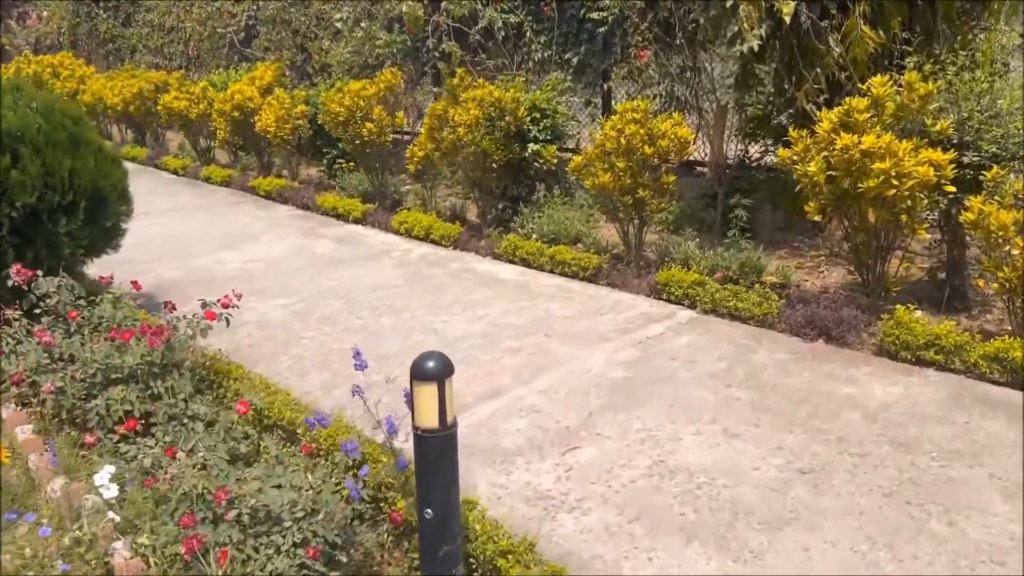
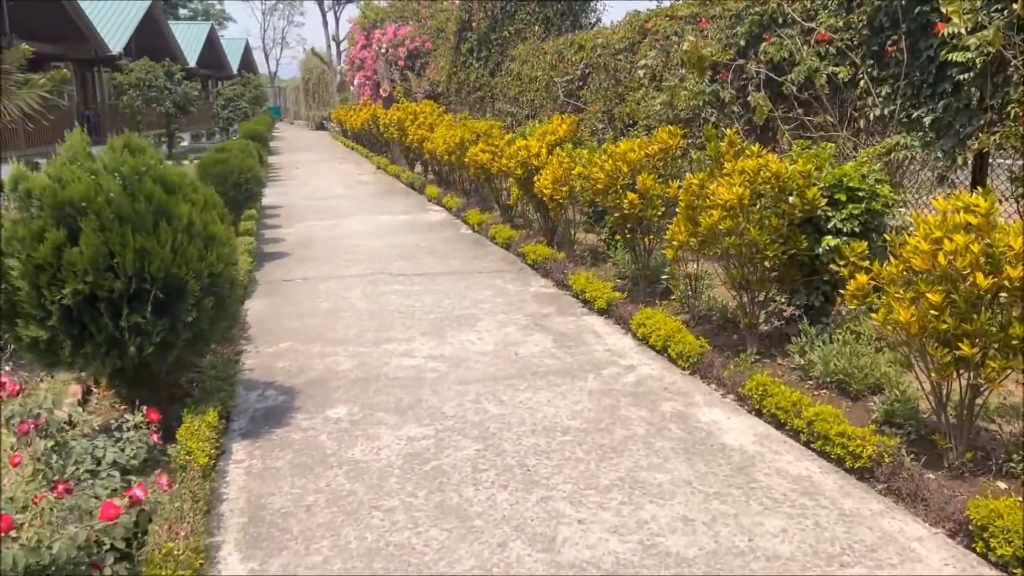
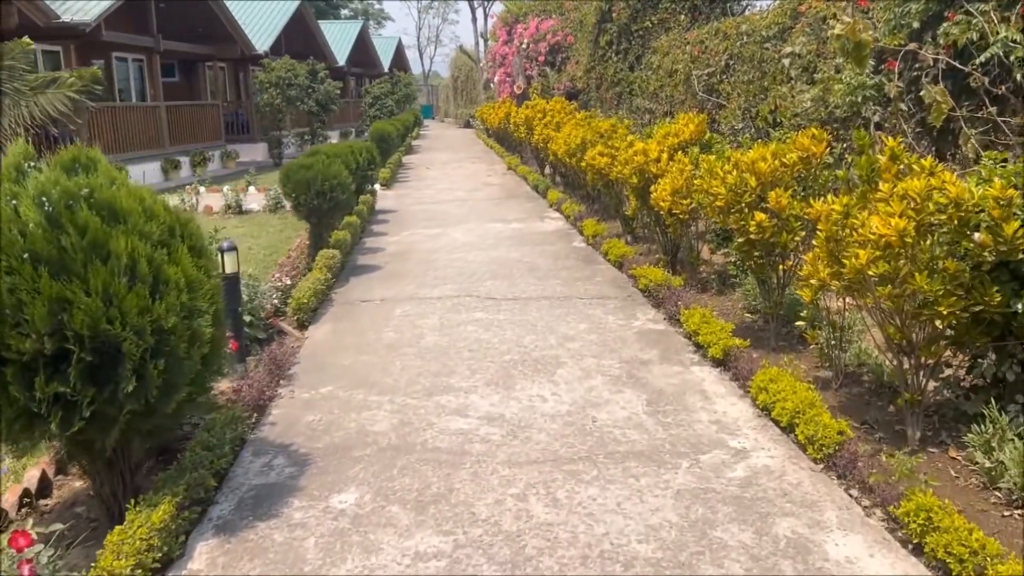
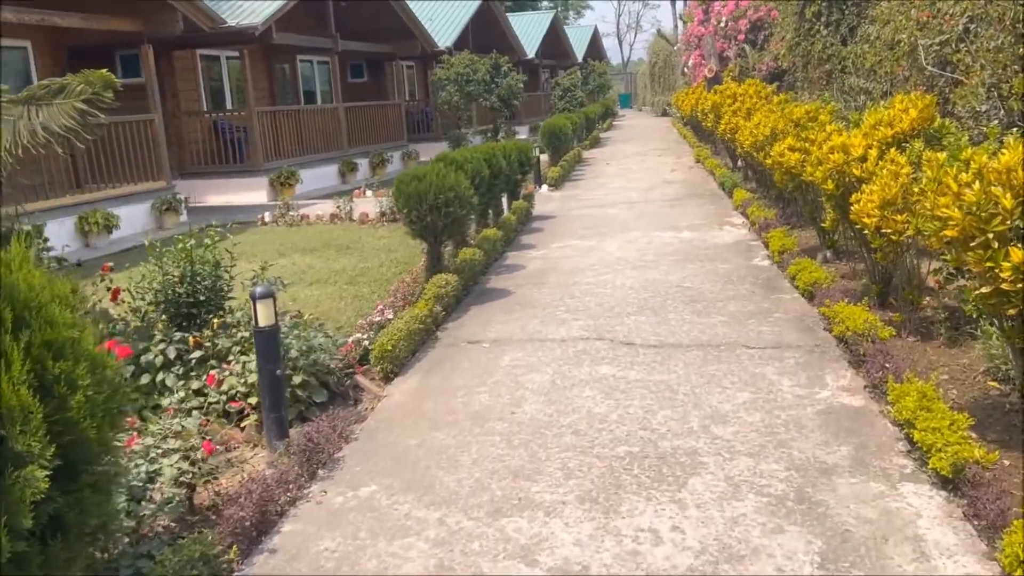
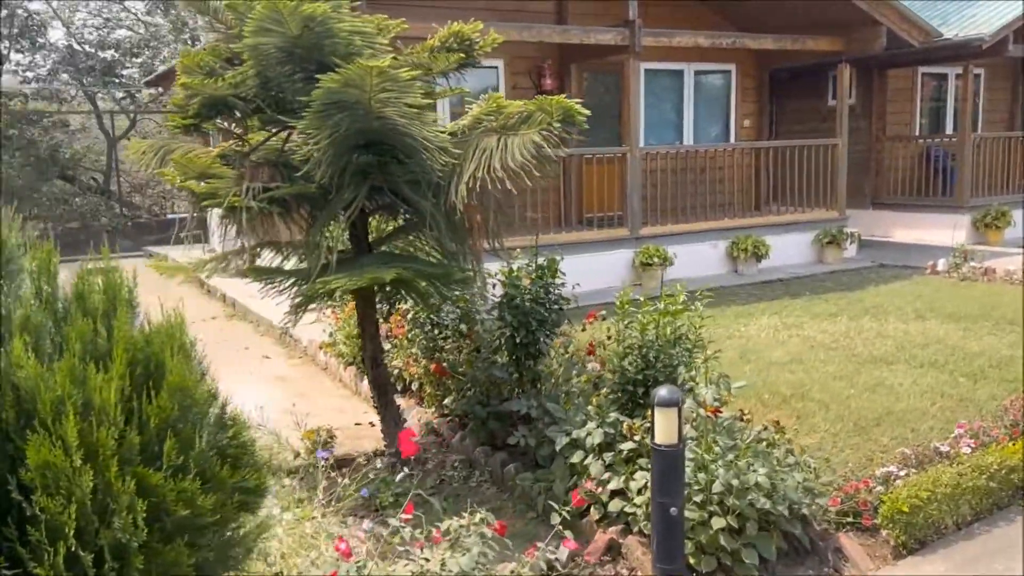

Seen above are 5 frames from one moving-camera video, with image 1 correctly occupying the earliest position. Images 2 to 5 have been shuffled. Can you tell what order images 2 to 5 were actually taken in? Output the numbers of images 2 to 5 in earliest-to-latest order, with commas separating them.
2, 3, 4, 5
